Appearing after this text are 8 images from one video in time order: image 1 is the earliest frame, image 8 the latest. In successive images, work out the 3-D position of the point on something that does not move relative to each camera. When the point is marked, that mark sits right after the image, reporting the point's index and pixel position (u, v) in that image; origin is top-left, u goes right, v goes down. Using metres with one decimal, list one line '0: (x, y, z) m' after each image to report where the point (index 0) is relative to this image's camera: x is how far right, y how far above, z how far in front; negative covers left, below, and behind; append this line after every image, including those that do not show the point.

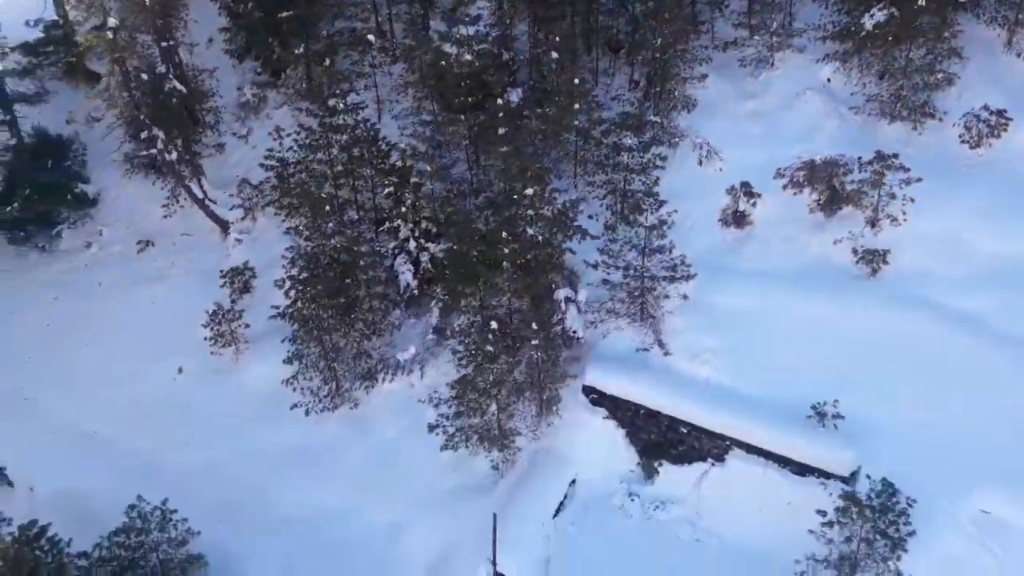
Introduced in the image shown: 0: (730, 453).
0: (+3.3, -2.5, +12.6) m
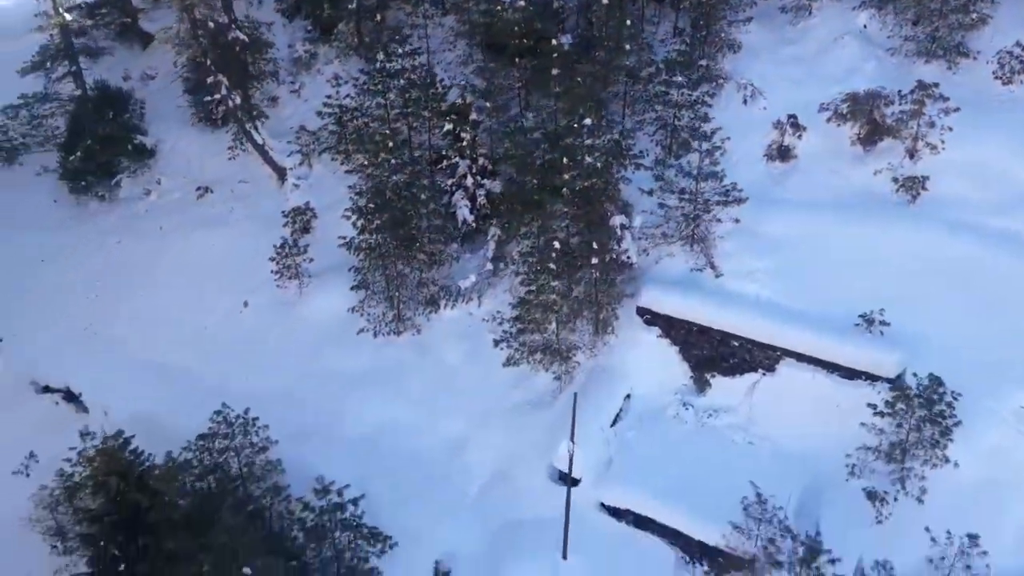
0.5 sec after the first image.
0: (+4.4, -1.2, +13.4) m
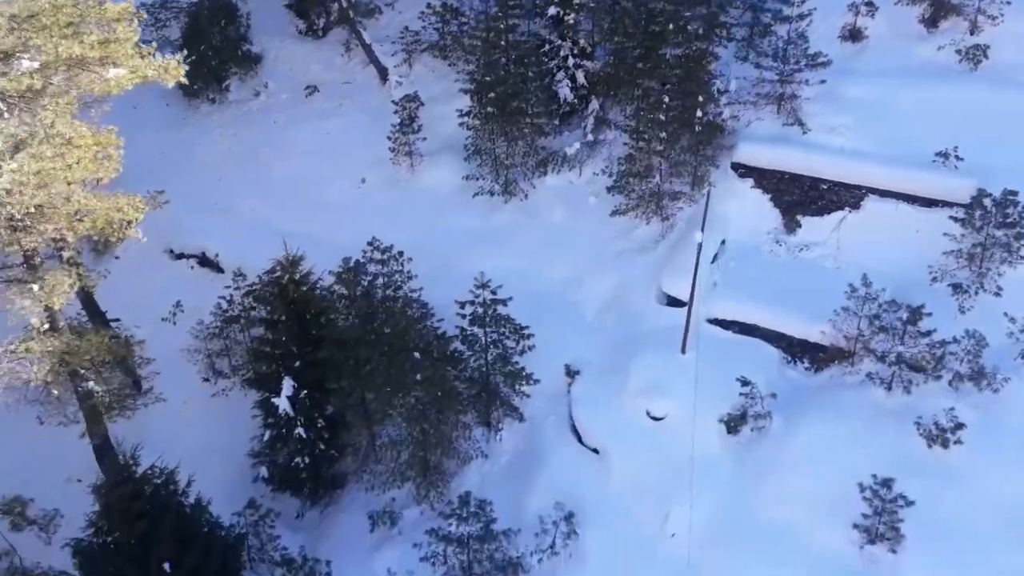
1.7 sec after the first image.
0: (+6.5, +1.6, +15.2) m
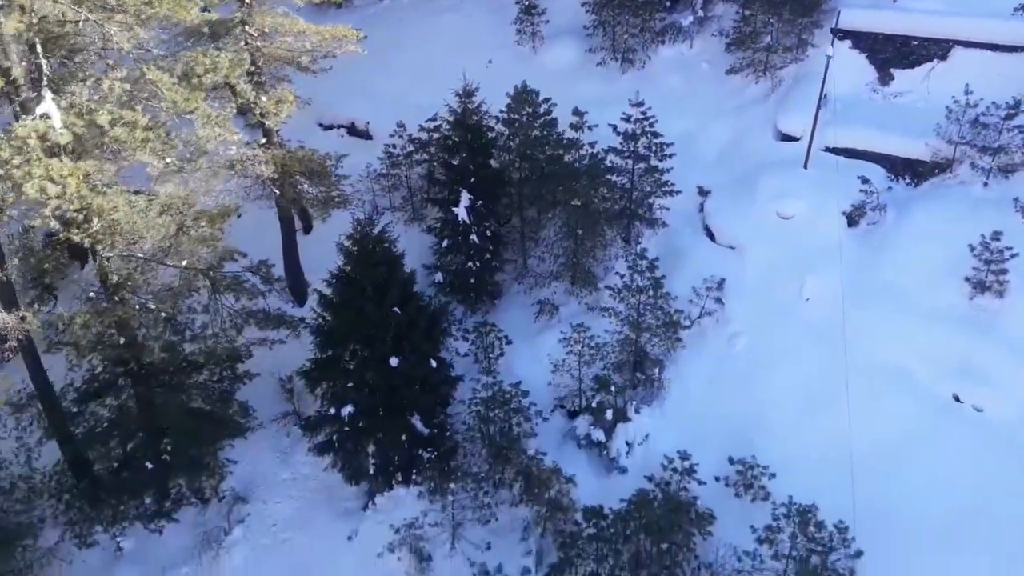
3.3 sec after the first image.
0: (+9.4, +5.1, +17.6) m
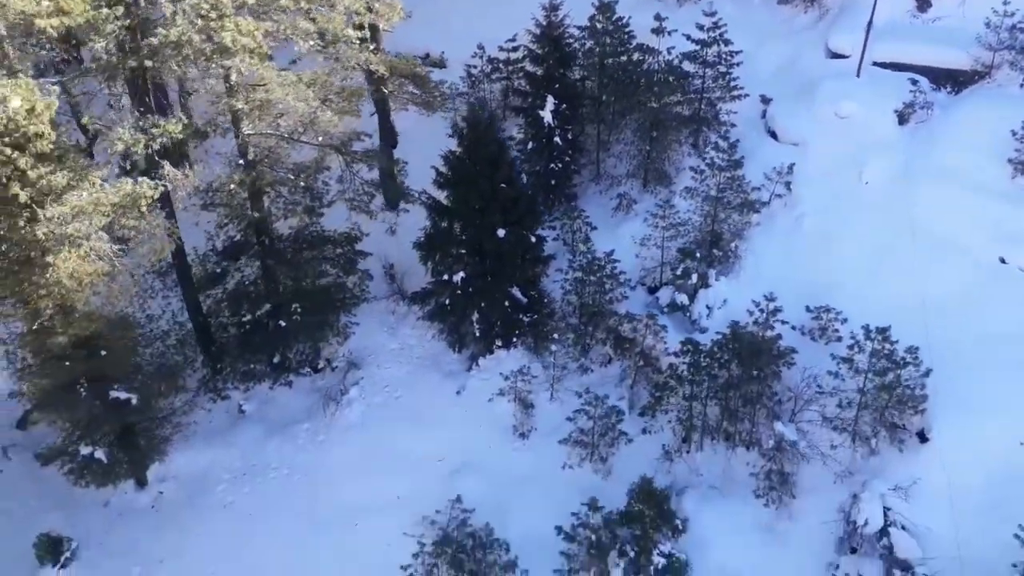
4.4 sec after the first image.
0: (+11.2, +7.3, +19.5) m
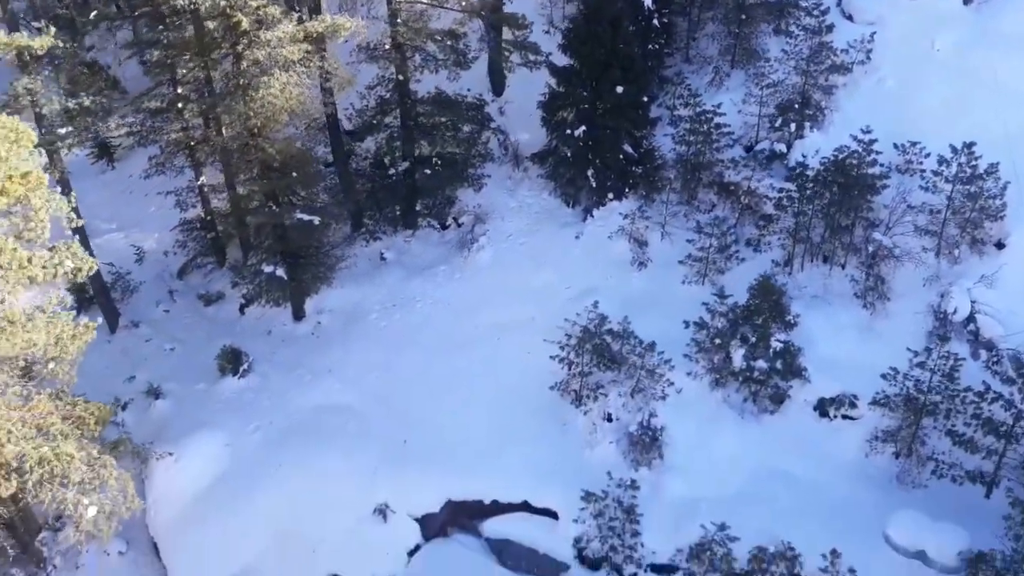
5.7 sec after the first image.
0: (+13.7, +10.5, +21.6) m
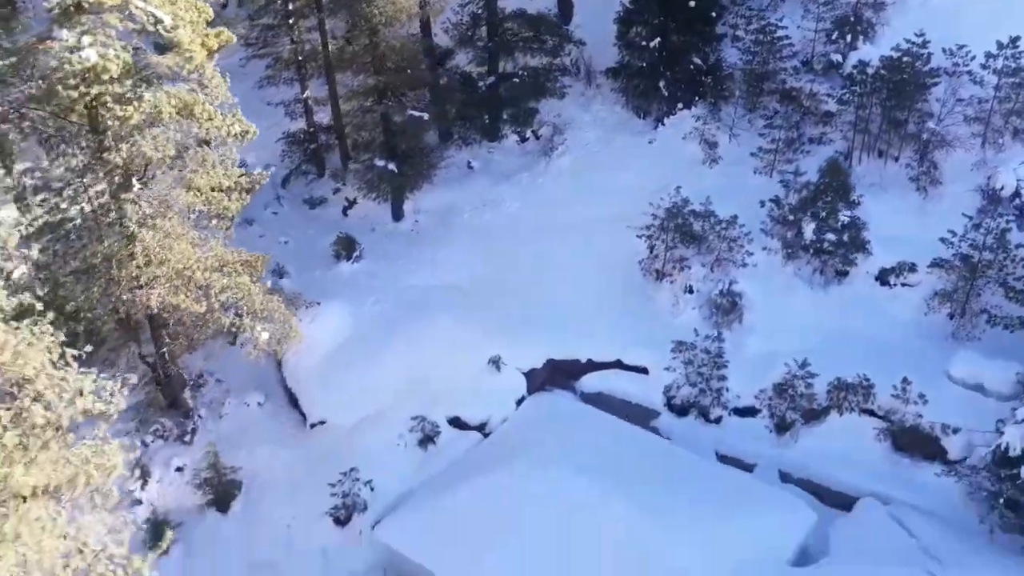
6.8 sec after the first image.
0: (+15.6, +12.9, +23.5) m
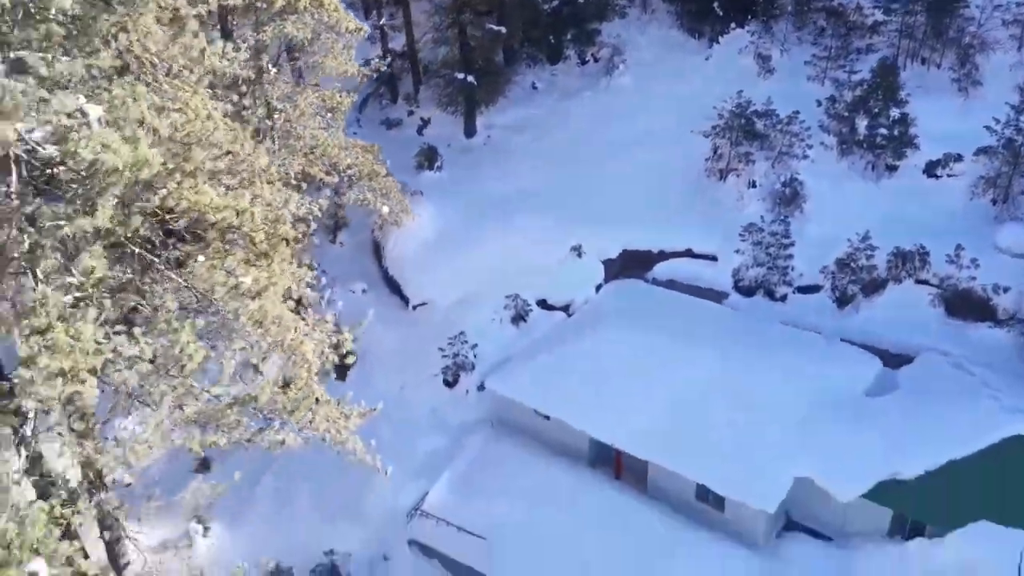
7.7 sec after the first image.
0: (+17.1, +15.6, +24.8) m
